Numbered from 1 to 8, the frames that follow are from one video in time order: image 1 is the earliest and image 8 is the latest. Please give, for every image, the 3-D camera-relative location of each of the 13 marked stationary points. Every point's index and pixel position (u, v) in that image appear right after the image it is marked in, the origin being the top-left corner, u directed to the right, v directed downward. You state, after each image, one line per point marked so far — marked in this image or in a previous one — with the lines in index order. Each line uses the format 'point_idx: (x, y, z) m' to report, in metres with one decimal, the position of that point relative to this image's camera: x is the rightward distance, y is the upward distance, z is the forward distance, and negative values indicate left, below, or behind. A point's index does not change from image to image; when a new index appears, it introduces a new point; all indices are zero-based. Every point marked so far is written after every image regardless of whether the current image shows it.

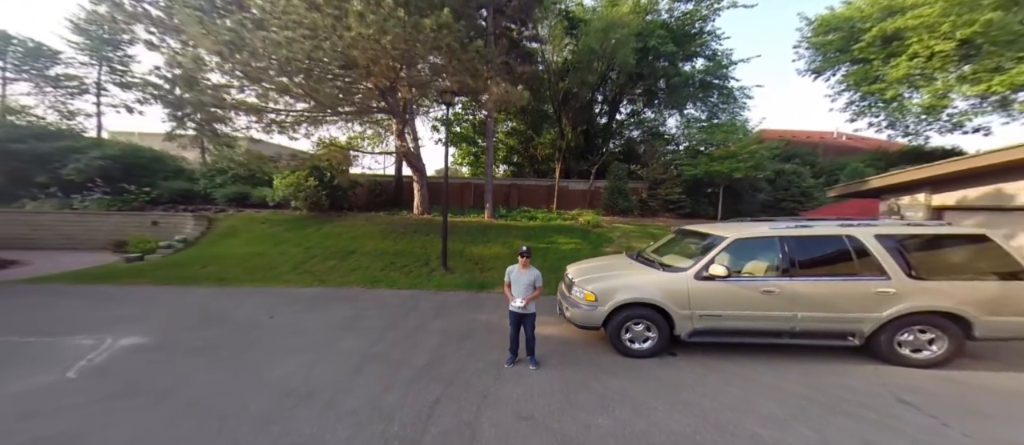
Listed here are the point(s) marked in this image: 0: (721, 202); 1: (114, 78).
0: (+9.0, +0.9, +12.3) m
1: (-19.1, +7.2, +14.0) m
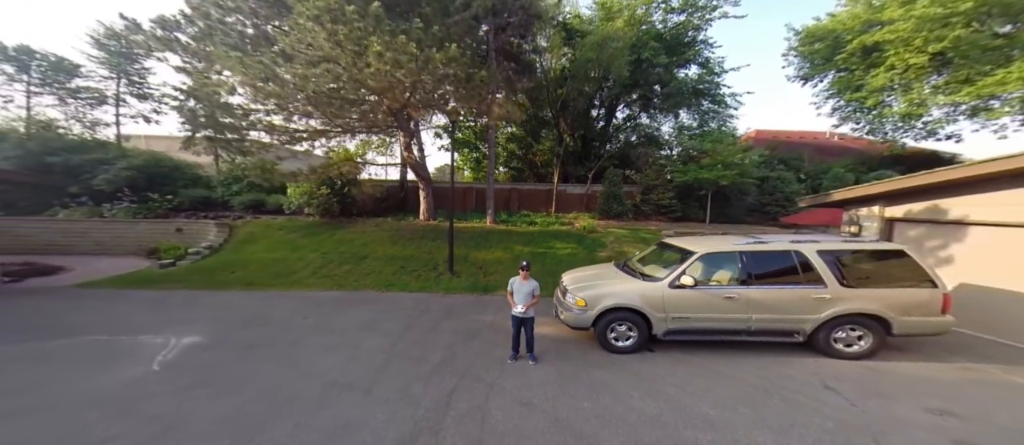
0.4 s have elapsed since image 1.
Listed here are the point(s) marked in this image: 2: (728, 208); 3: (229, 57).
0: (+9.0, +0.7, +13.1) m
1: (-19.1, +6.9, +14.6) m
2: (+9.8, +0.6, +13.1) m
3: (-7.2, +4.3, +7.8) m
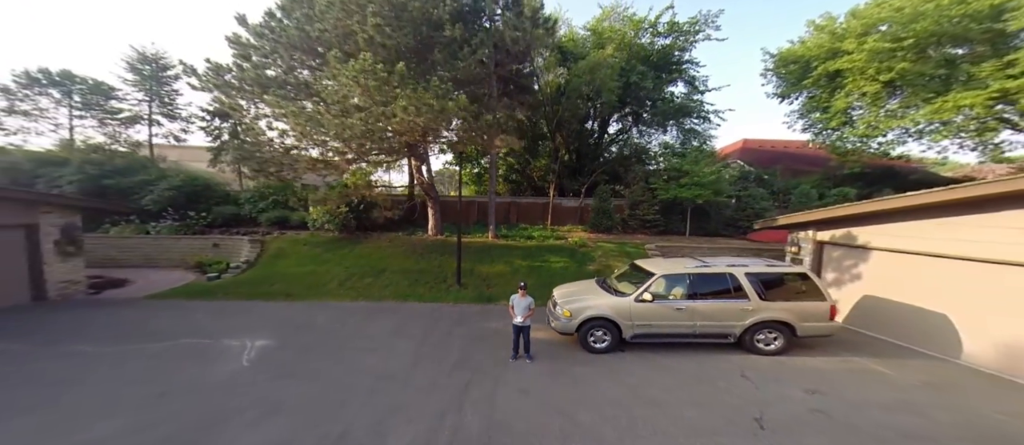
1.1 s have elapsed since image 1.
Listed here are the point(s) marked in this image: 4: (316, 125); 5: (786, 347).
0: (+9.0, +0.1, +14.5) m
1: (-19.2, +6.3, +15.9) m
2: (+9.8, 0.0, +14.5) m
3: (-7.2, +3.6, +9.2) m
4: (-5.9, +3.1, +9.0) m
5: (+5.5, -2.5, +5.8) m
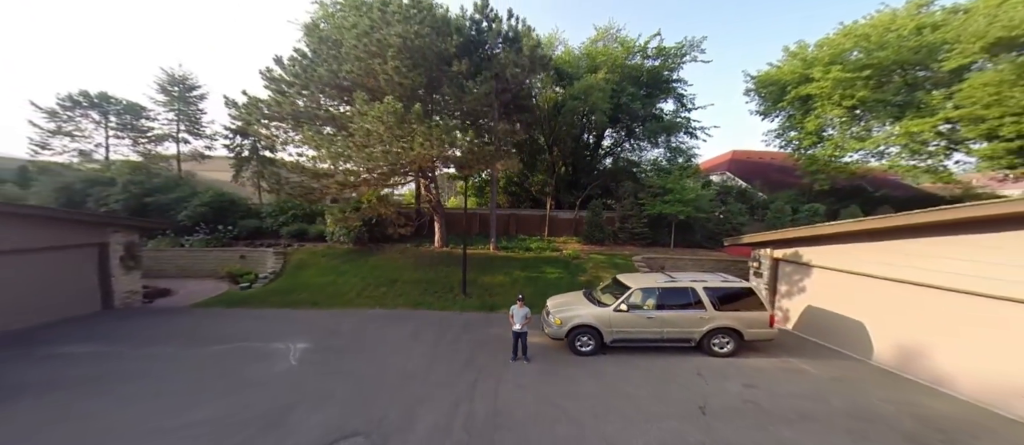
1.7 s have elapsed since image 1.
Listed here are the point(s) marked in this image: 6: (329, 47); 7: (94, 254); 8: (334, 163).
0: (+8.9, -0.6, +15.8) m
1: (-19.2, +5.6, +17.1) m
2: (+9.8, -0.7, +15.8) m
3: (-7.2, +3.0, +10.4) m
4: (-5.9, +2.5, +10.2) m
5: (+5.5, -3.1, +7.1) m
6: (-7.0, +6.7, +11.0) m
7: (-13.1, -1.0, +9.1) m
8: (-6.4, +2.0, +10.4) m
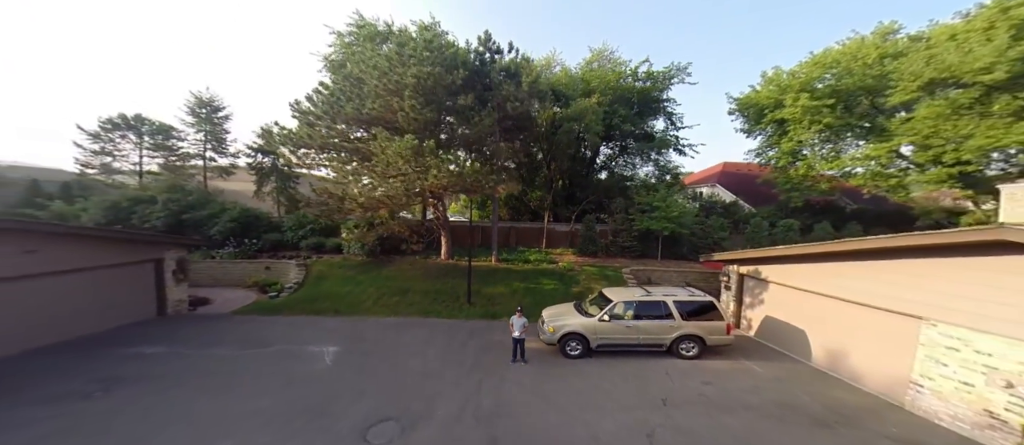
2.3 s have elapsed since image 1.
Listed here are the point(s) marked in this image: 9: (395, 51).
0: (+8.9, -1.4, +17.1) m
1: (-19.2, +4.9, +18.5) m
2: (+9.8, -1.5, +17.2) m
3: (-7.2, +2.3, +11.8) m
4: (-5.9, +1.8, +11.6) m
5: (+5.5, -3.8, +8.4) m
6: (-7.0, +6.0, +12.4) m
7: (-13.1, -1.7, +10.5) m
8: (-6.4, +1.3, +11.8) m
9: (-4.9, +7.2, +11.8) m
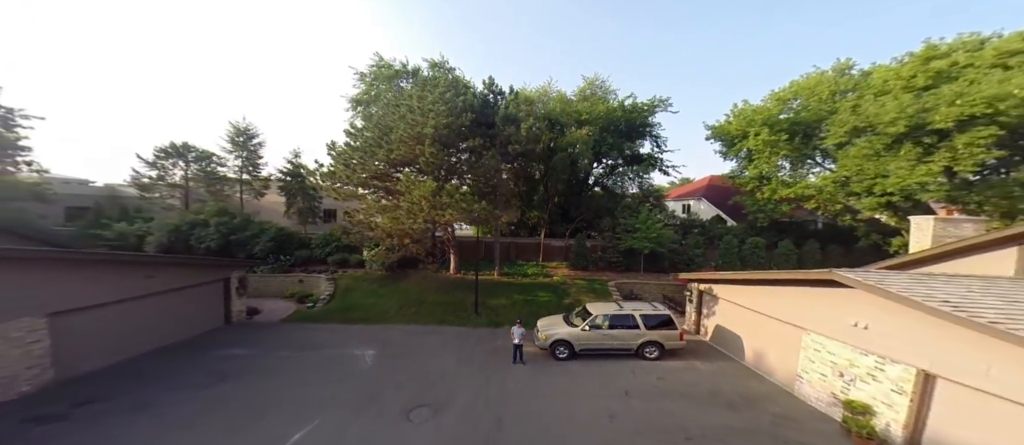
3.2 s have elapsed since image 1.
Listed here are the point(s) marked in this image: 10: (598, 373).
0: (+9.0, -2.6, +19.4) m
1: (-19.1, +3.8, +20.8) m
2: (+9.8, -2.7, +19.5) m
3: (-7.1, +1.2, +14.1) m
4: (-5.8, +0.7, +13.9) m
5: (+5.5, -4.9, +10.7) m
6: (-6.9, +4.9, +14.7) m
7: (-13.1, -2.8, +12.7) m
8: (-6.3, +0.2, +14.1) m
9: (-4.8, +6.0, +14.2) m
10: (+2.9, -5.2, +9.9) m
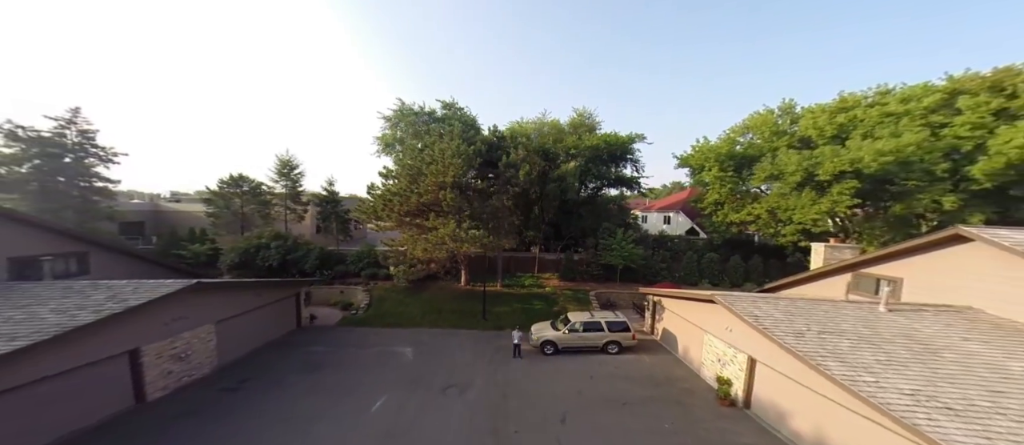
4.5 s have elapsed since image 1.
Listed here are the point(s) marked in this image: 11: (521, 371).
0: (+8.9, -4.2, +23.5) m
1: (-19.2, +2.2, +24.7) m
2: (+9.8, -4.3, +23.6) m
3: (-7.1, -0.4, +18.1) m
4: (-5.8, -1.0, +17.9) m
5: (+5.5, -6.6, +14.8) m
6: (-6.9, +3.3, +18.7) m
7: (-13.1, -4.4, +16.7) m
8: (-6.3, -1.4, +18.1) m
9: (-4.8, +4.4, +18.1) m
10: (+3.0, -6.9, +14.0) m
11: (+0.5, -6.9, +13.4) m
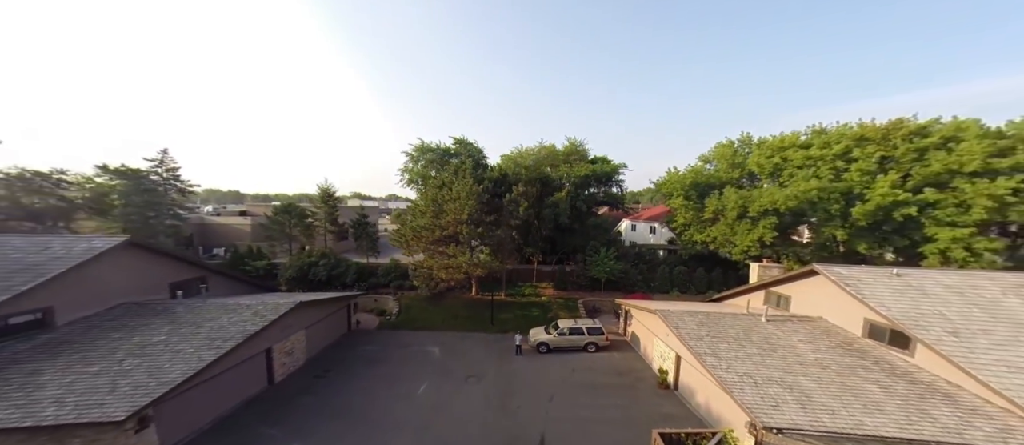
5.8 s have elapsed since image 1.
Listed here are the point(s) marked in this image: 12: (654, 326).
0: (+9.2, -6.0, +28.1) m
1: (-18.9, +0.4, +29.3) m
2: (+10.0, -6.2, +28.2) m
3: (-6.9, -2.3, +22.7) m
4: (-5.6, -2.9, +22.5) m
5: (+5.7, -8.6, +19.4) m
6: (-6.7, +1.4, +23.3) m
7: (-12.9, -6.3, +21.4) m
8: (-6.1, -3.3, +22.7) m
9: (-4.6, +2.5, +22.7) m
10: (+3.2, -8.9, +18.6) m
11: (+0.6, -8.9, +18.1) m
12: (+8.3, -6.0, +17.0) m
